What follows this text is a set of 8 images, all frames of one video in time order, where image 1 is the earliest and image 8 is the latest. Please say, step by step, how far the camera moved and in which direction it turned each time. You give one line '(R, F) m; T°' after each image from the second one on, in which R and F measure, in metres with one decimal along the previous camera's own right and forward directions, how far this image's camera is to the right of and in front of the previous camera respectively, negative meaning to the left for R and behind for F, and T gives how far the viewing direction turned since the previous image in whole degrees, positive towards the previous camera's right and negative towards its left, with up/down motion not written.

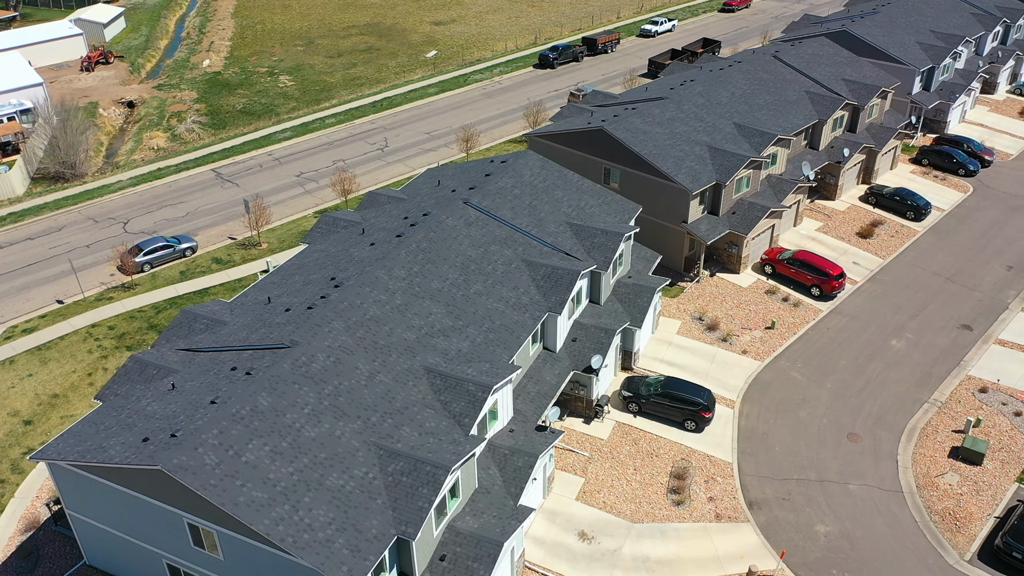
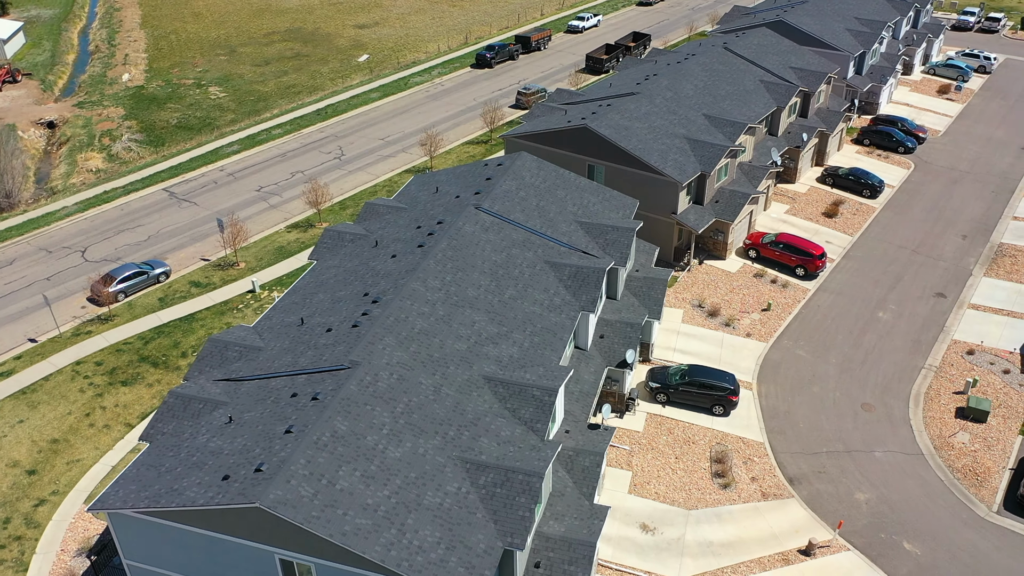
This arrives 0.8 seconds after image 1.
(-4.5, +0.2) m; +7°
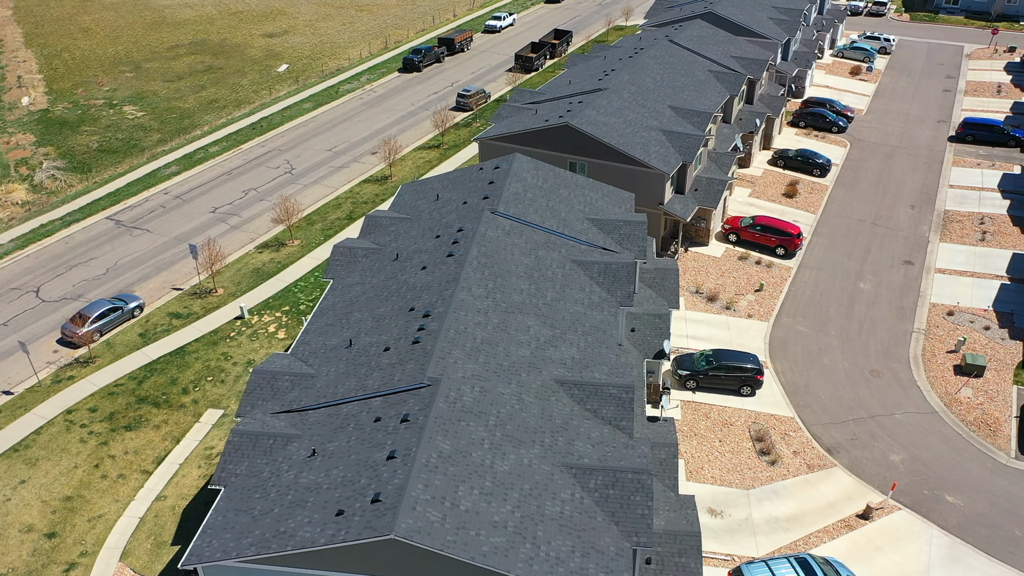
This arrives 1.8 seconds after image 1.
(-5.2, +0.5) m; +8°
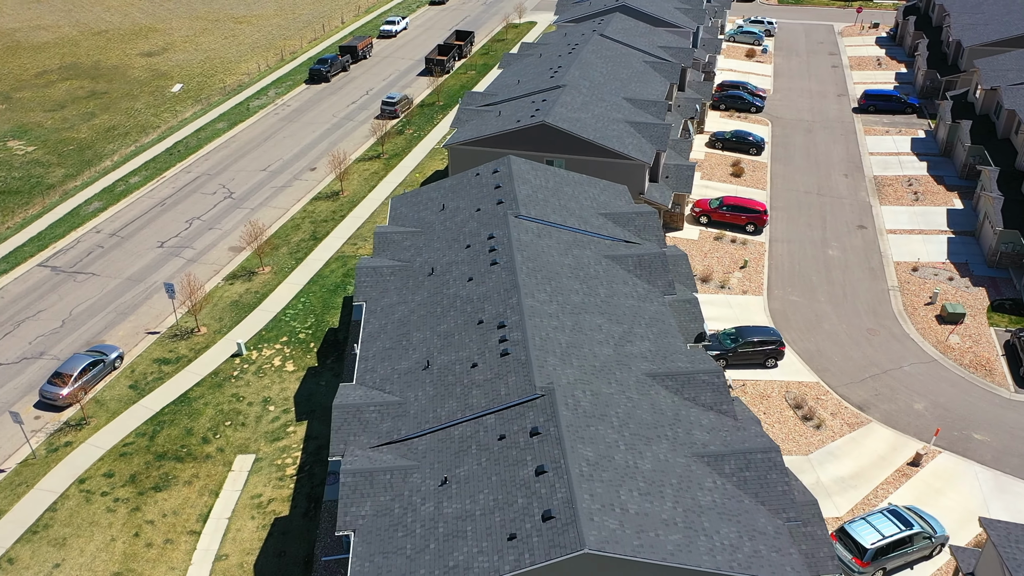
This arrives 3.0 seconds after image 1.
(-6.6, +0.8) m; +10°
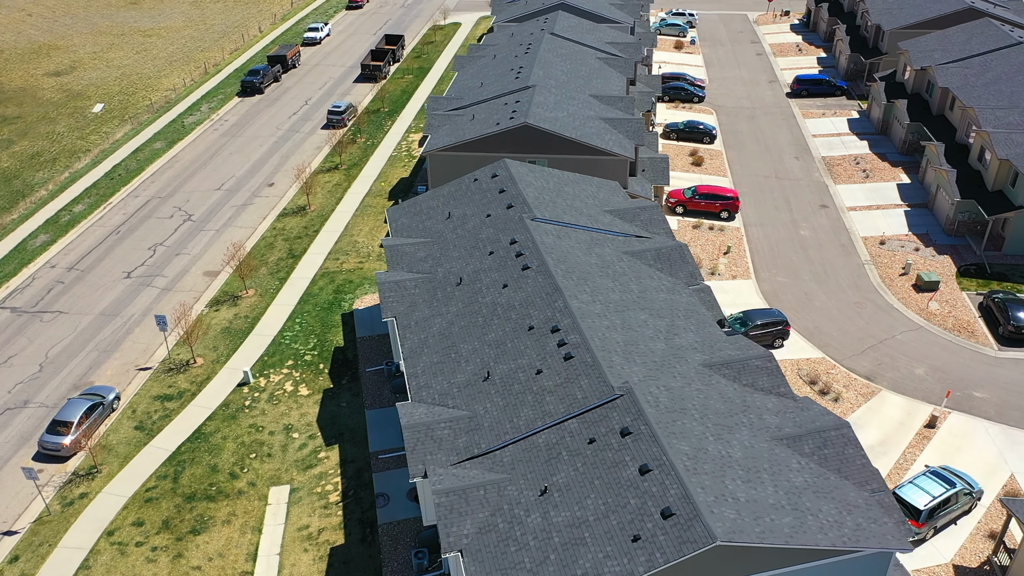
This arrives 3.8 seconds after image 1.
(-4.6, +0.3) m; +7°
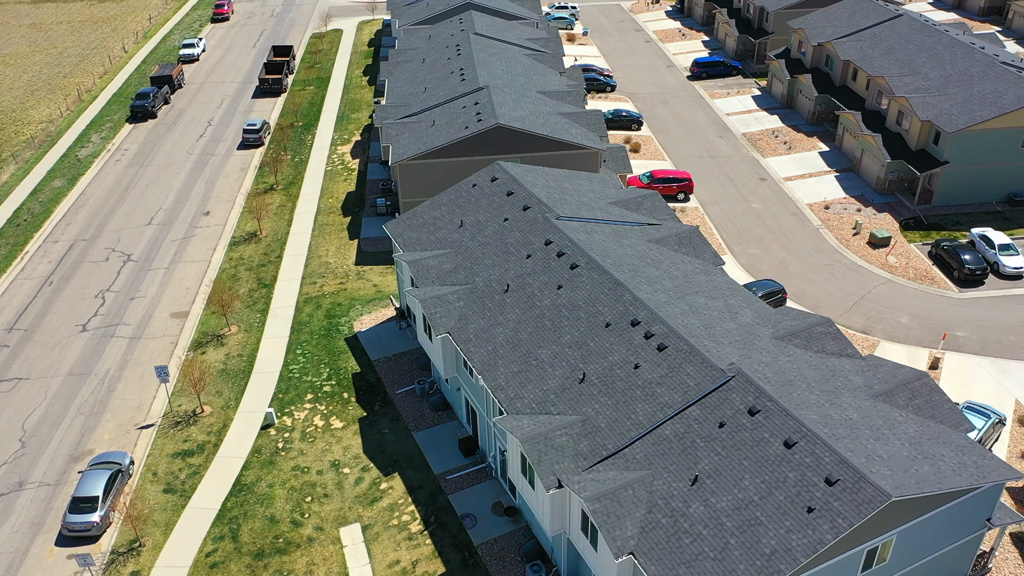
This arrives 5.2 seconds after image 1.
(-7.0, +0.9) m; +11°
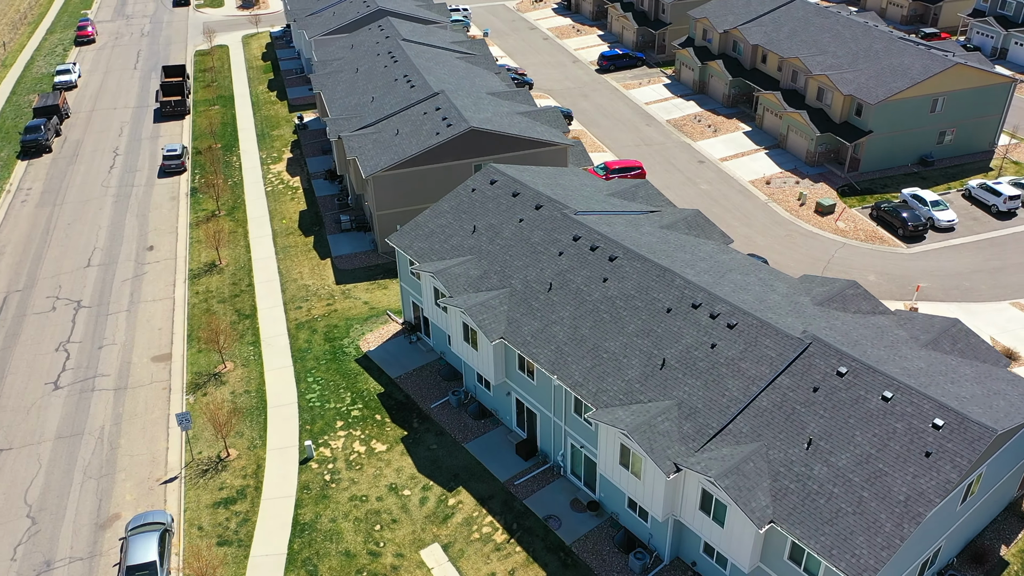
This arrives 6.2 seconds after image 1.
(-6.5, +0.6) m; +10°
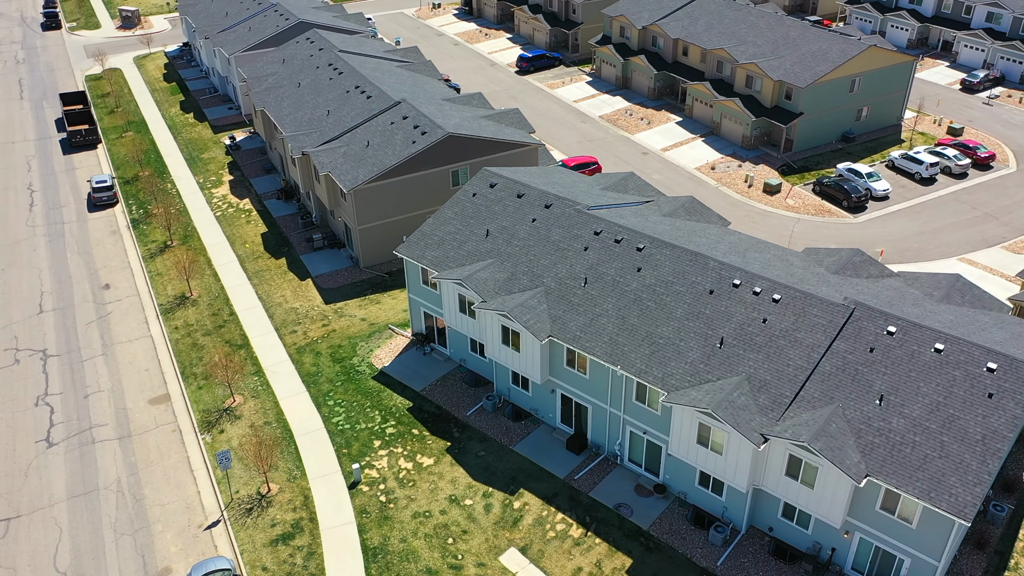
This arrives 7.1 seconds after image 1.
(-5.8, +0.3) m; +9°
